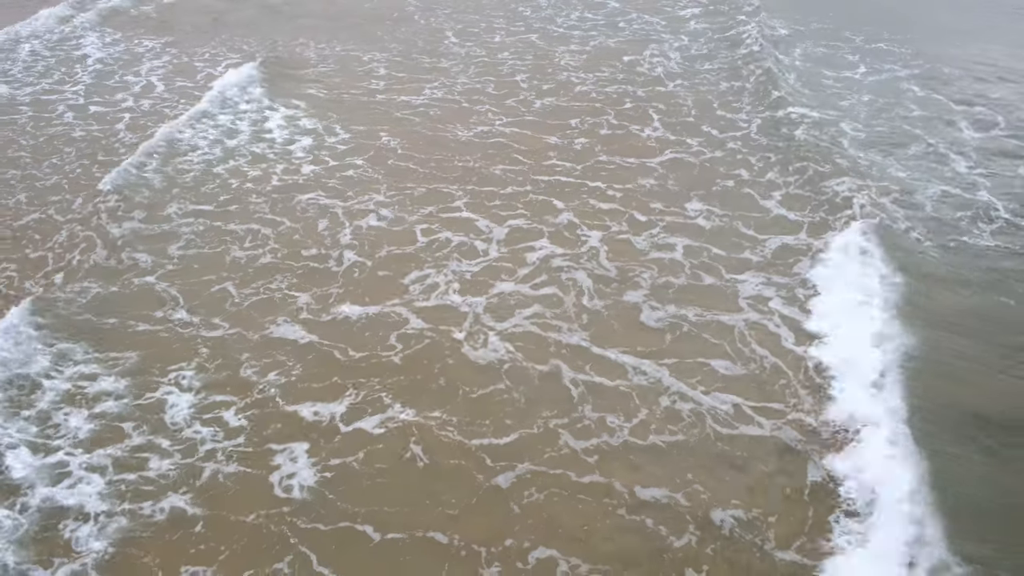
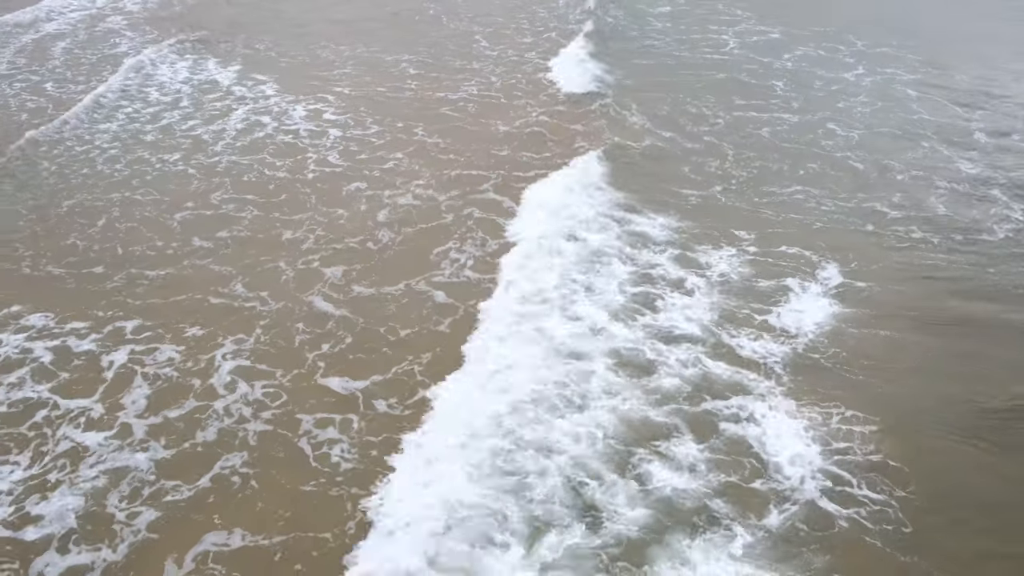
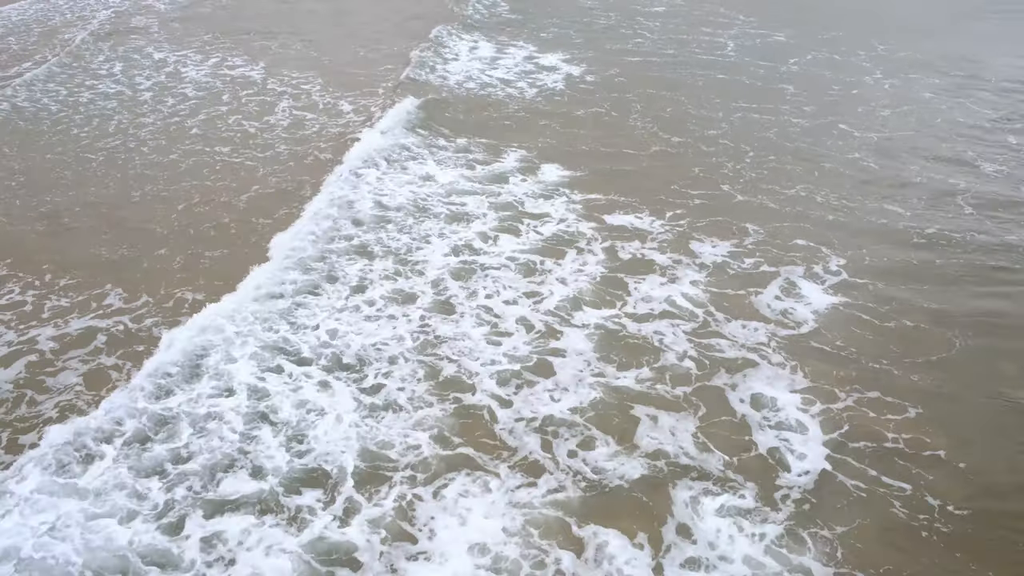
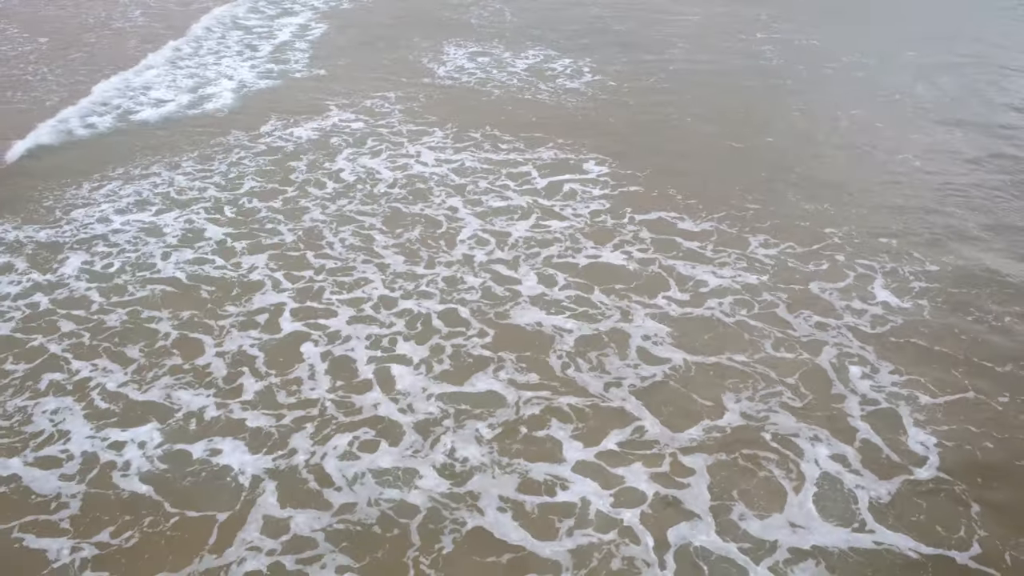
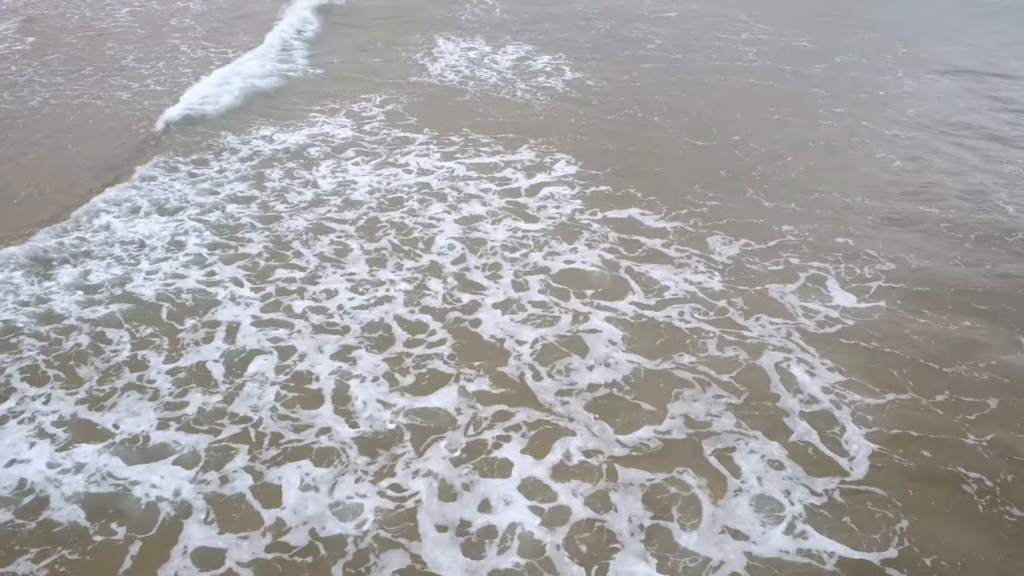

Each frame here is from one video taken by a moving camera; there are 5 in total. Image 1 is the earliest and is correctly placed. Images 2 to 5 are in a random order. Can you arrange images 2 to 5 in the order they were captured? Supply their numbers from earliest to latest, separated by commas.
2, 3, 5, 4
